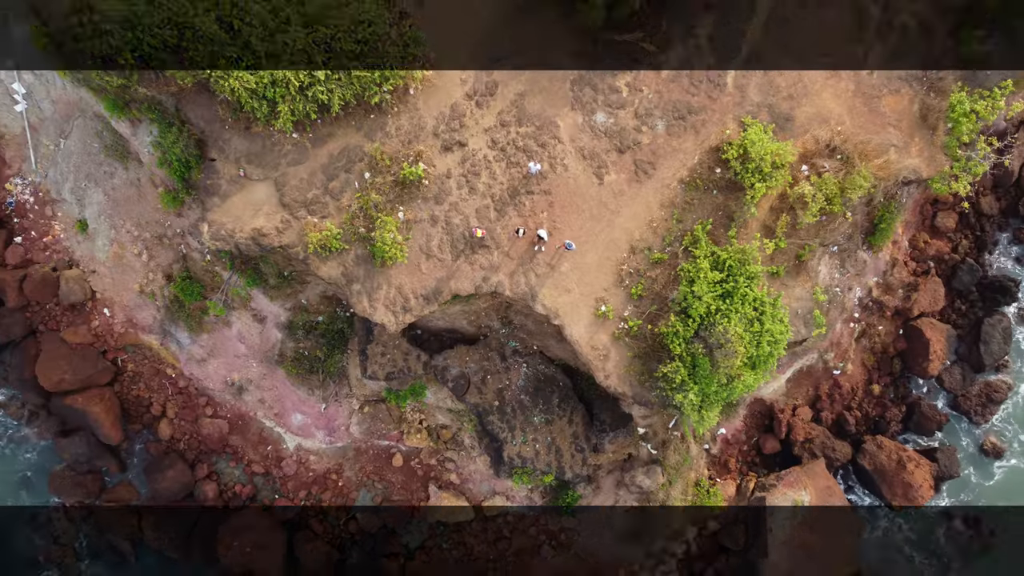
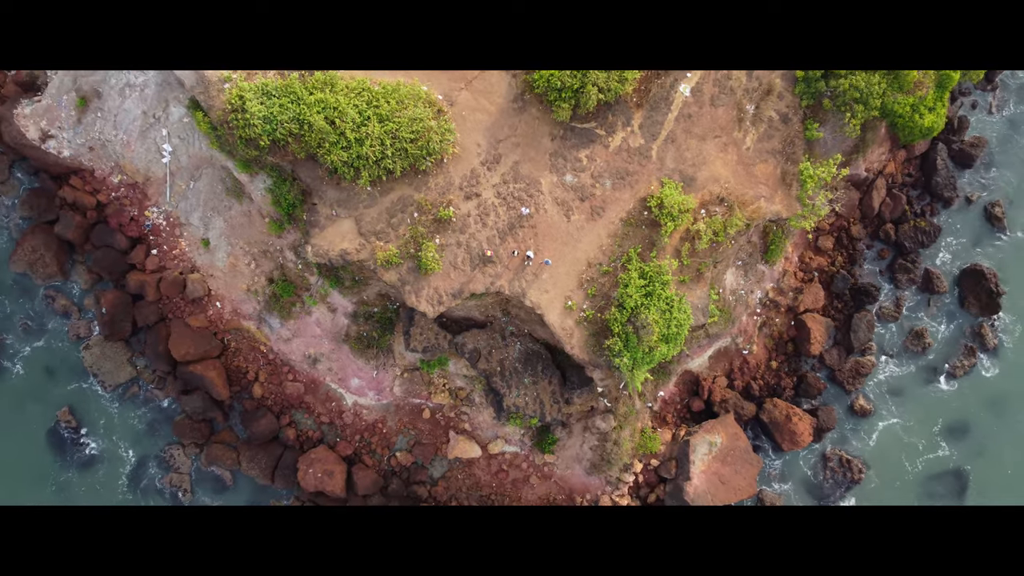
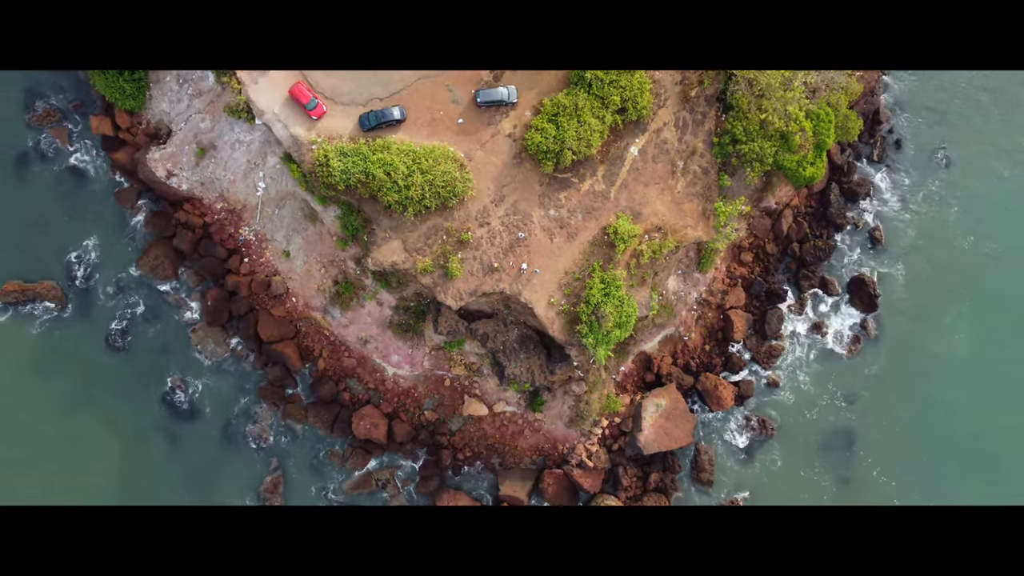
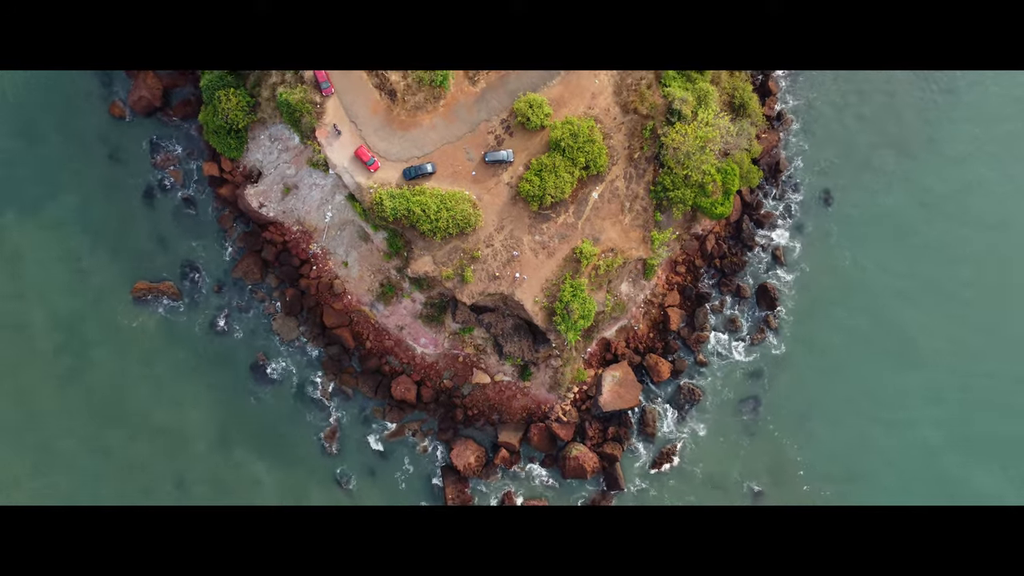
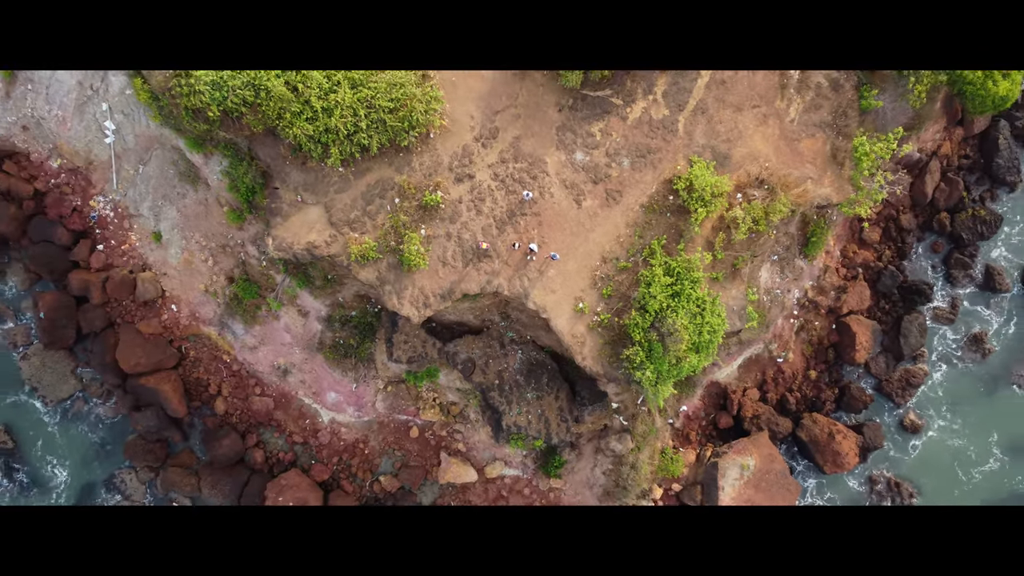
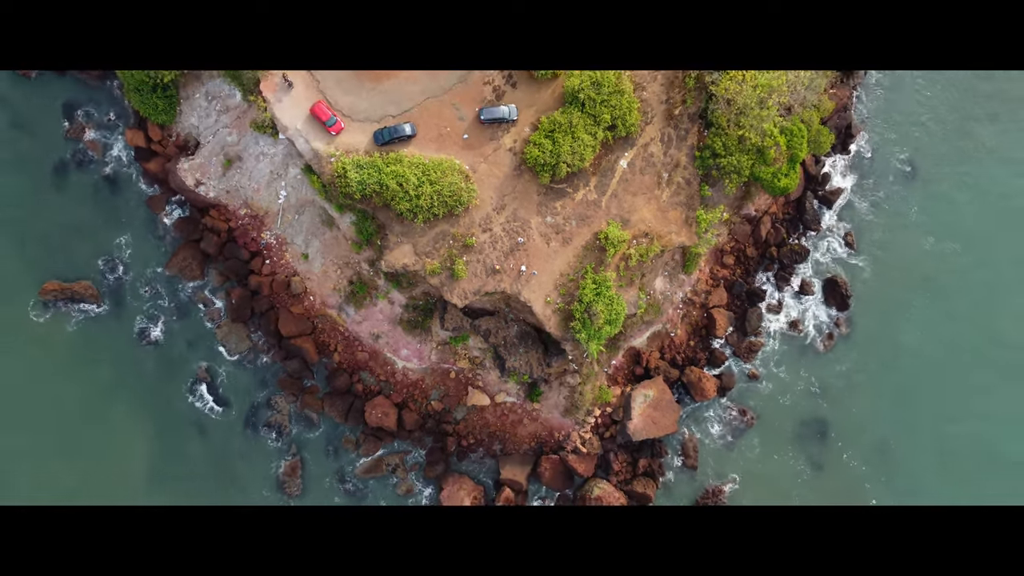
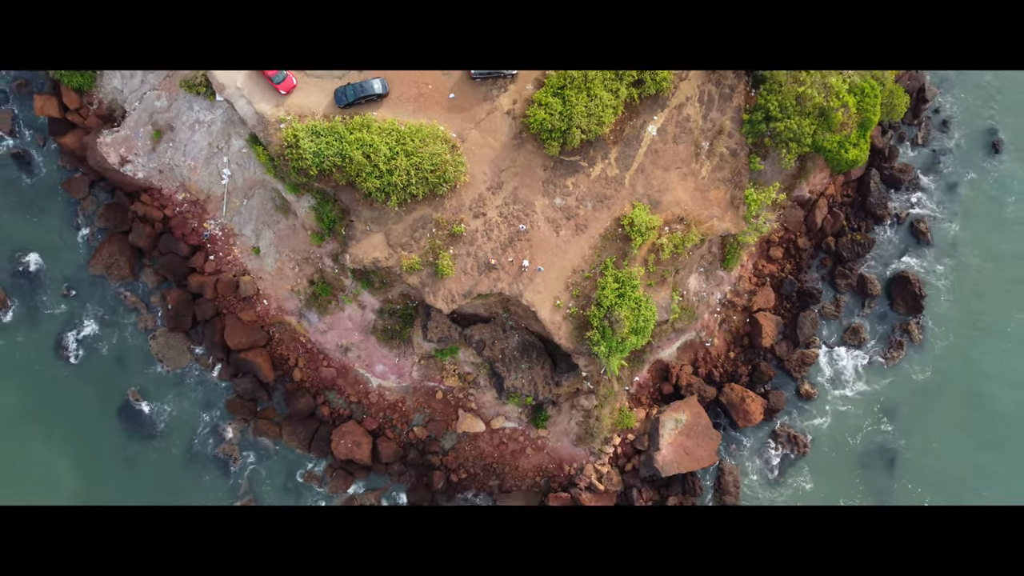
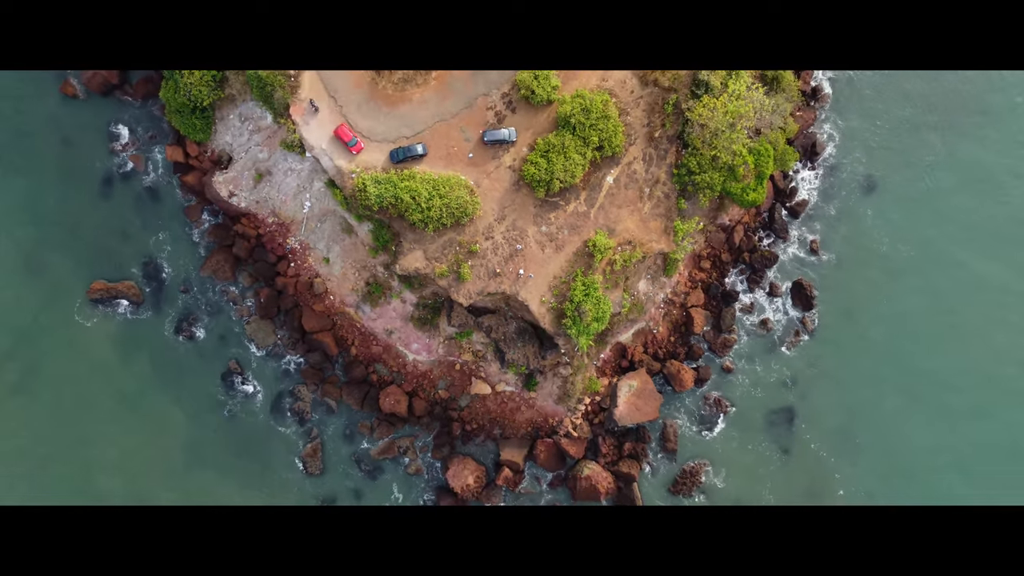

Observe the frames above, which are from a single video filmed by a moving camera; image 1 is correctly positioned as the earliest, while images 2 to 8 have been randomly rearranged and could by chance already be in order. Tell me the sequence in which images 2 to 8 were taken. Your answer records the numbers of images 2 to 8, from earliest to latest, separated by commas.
5, 2, 7, 3, 6, 8, 4
